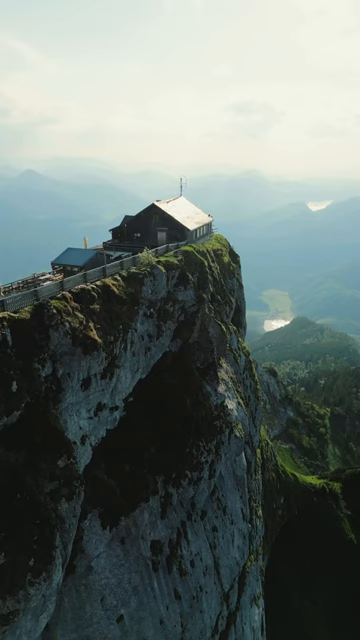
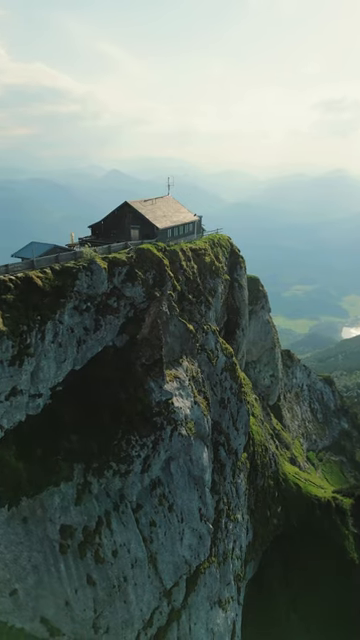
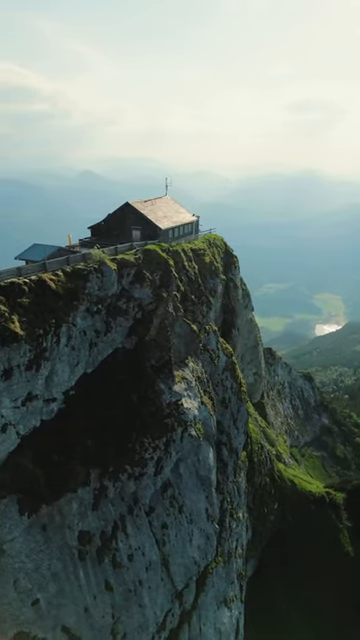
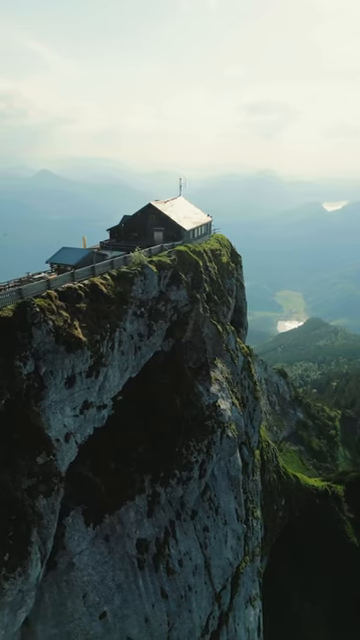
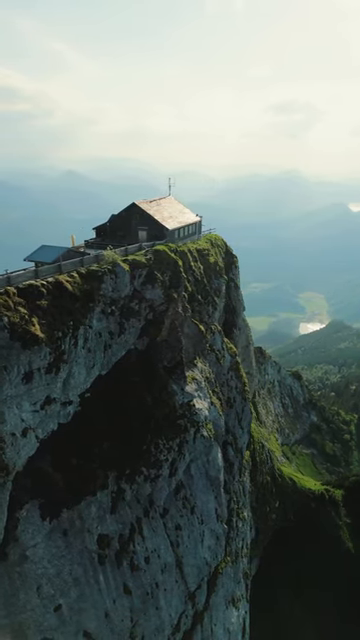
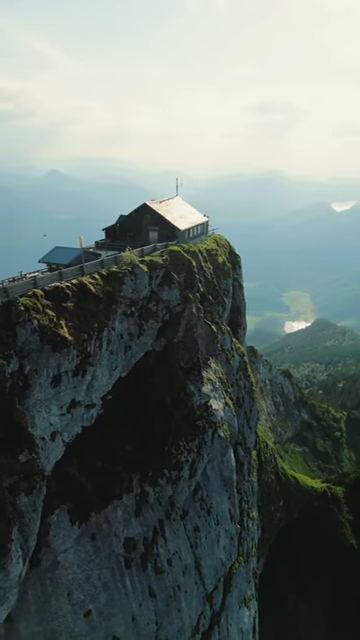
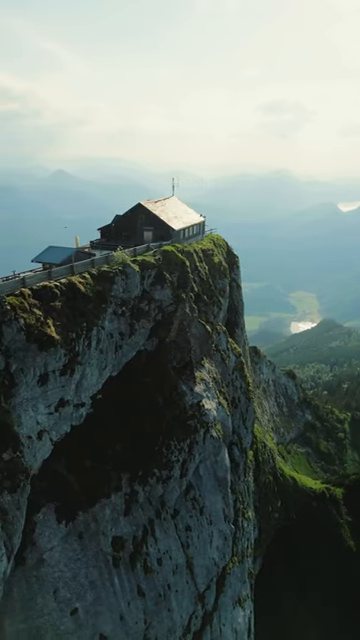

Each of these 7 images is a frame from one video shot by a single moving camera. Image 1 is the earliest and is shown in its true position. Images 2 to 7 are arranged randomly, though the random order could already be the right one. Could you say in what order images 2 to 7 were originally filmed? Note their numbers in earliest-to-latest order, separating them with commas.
4, 6, 7, 5, 3, 2
